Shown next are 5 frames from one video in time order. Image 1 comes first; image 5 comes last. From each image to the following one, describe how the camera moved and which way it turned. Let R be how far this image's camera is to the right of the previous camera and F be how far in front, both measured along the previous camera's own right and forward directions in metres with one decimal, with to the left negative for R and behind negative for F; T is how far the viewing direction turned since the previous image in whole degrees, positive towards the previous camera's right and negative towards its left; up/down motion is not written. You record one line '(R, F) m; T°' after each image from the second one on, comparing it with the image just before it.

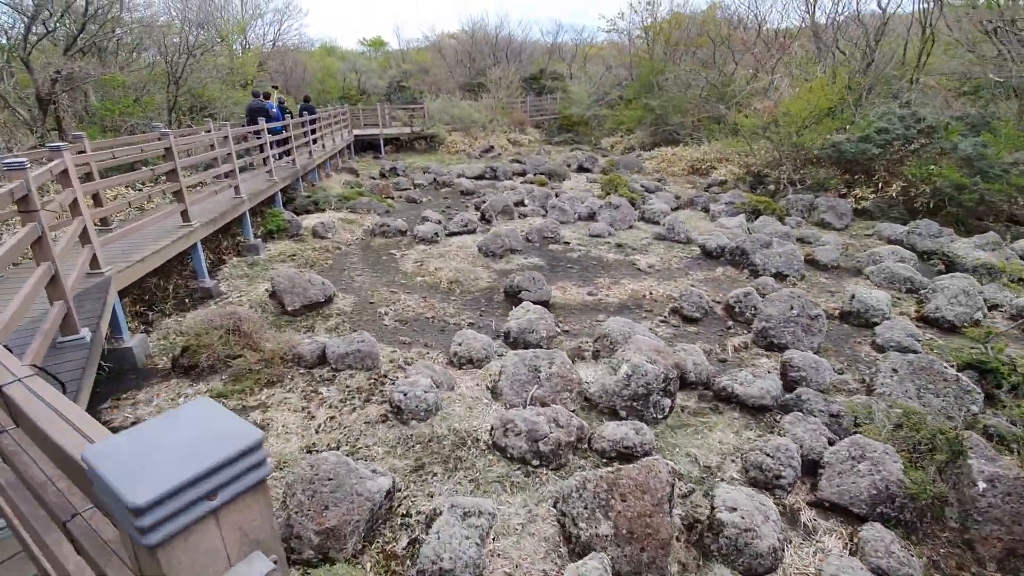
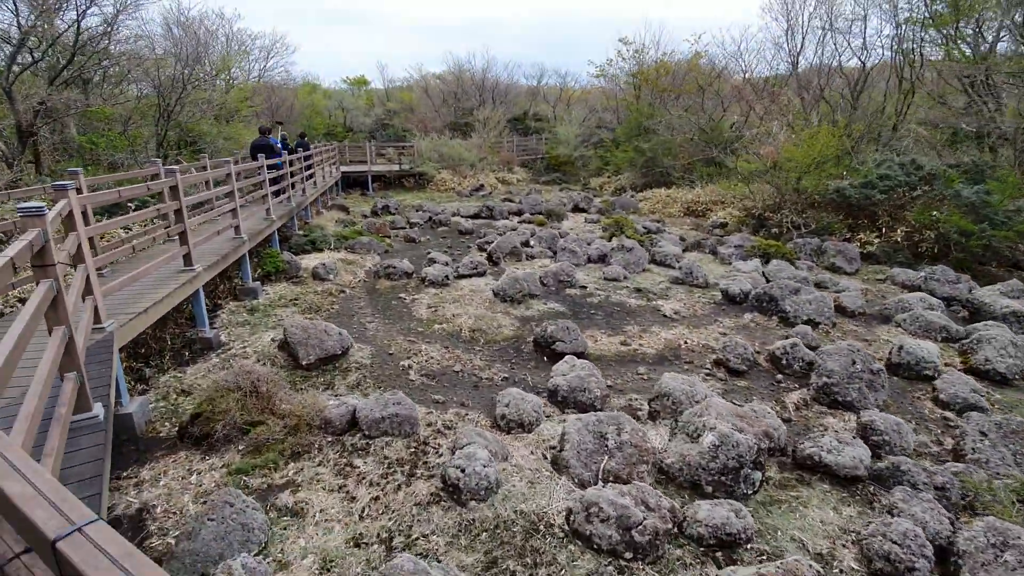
(-0.6, +0.4) m; +3°
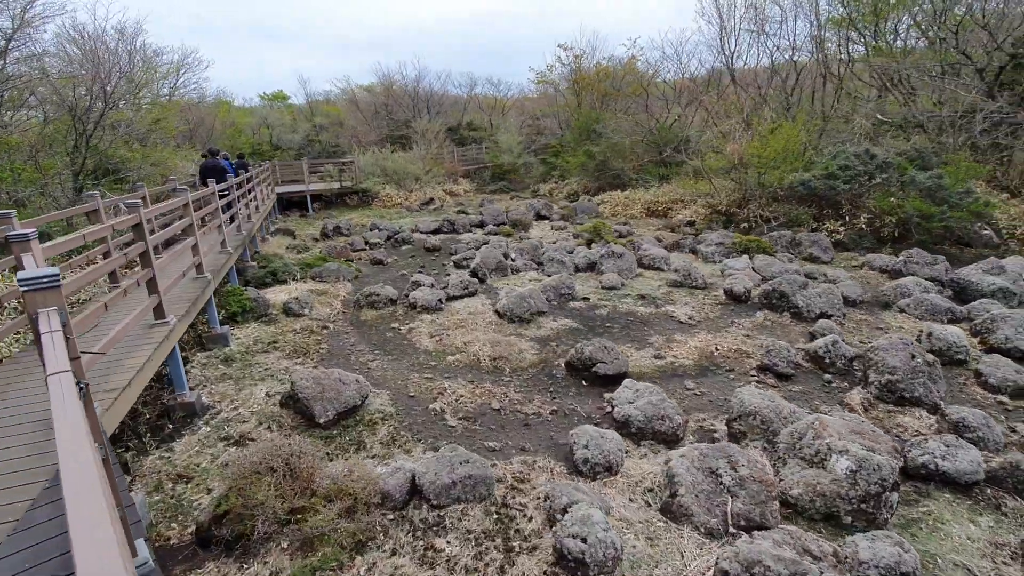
(-0.9, +0.6) m; +8°
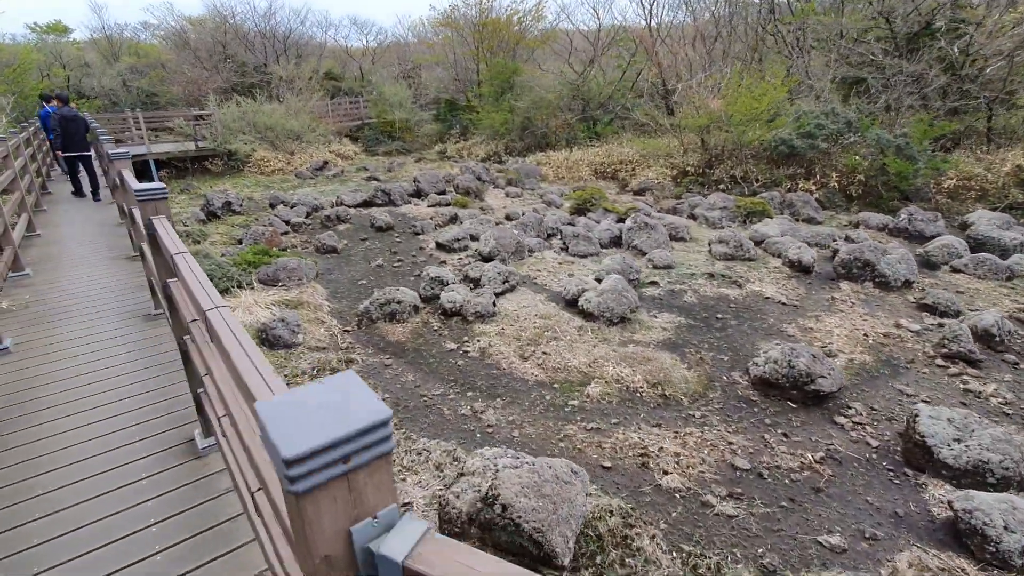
(-2.4, +2.0) m; +17°
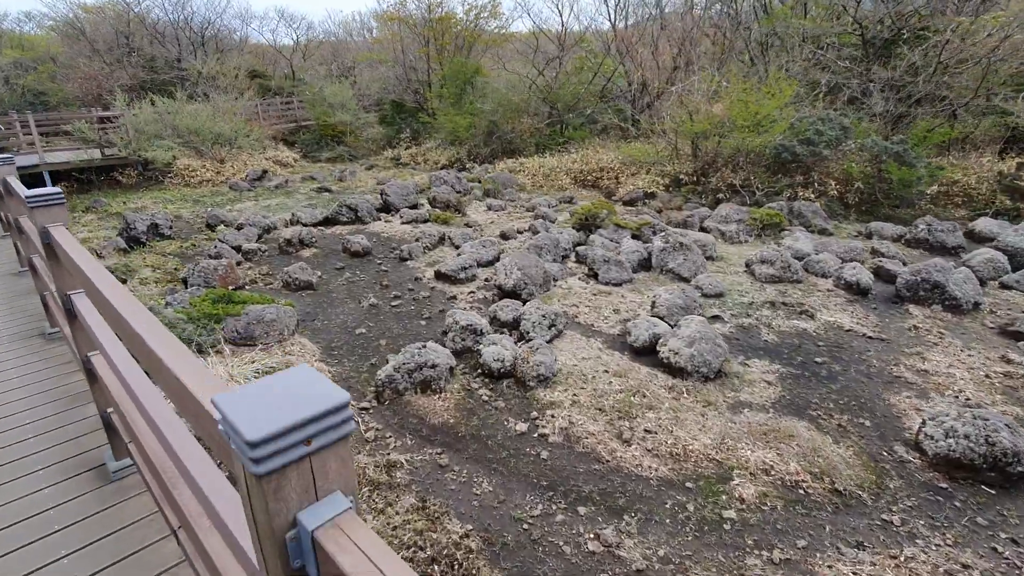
(-1.1, +1.2) m; +8°
